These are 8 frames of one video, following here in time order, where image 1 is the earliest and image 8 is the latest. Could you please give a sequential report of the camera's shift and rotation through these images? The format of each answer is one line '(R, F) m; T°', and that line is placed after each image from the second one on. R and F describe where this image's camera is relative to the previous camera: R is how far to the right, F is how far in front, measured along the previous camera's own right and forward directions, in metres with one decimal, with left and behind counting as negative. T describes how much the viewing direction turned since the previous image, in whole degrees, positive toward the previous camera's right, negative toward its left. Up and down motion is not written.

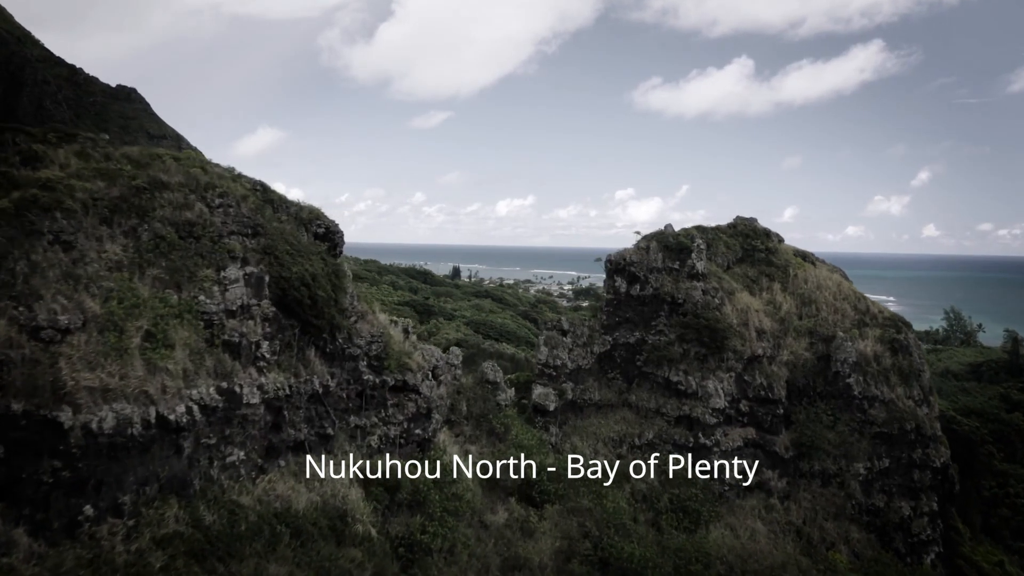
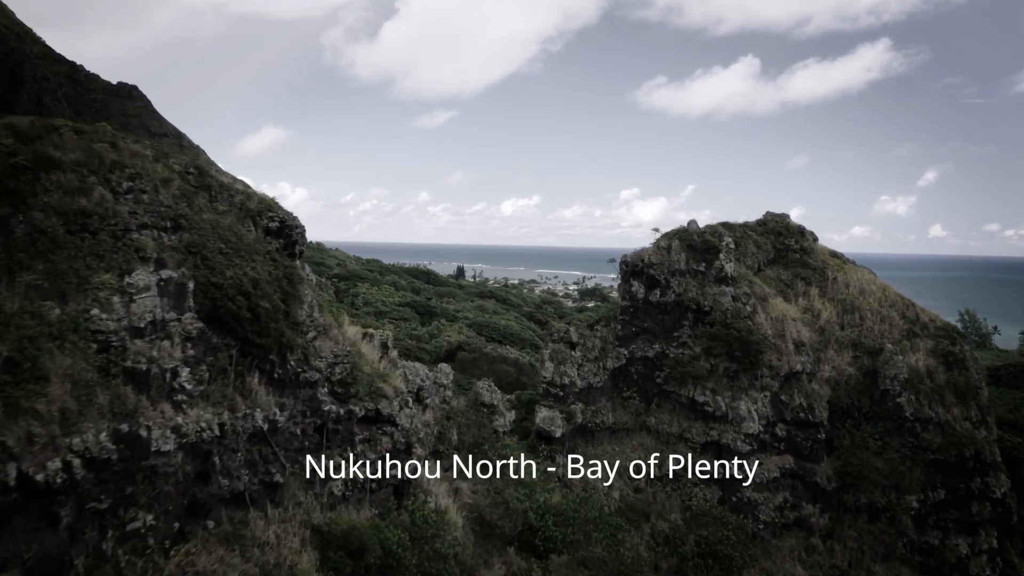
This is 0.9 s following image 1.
(+0.1, +1.7) m; 0°
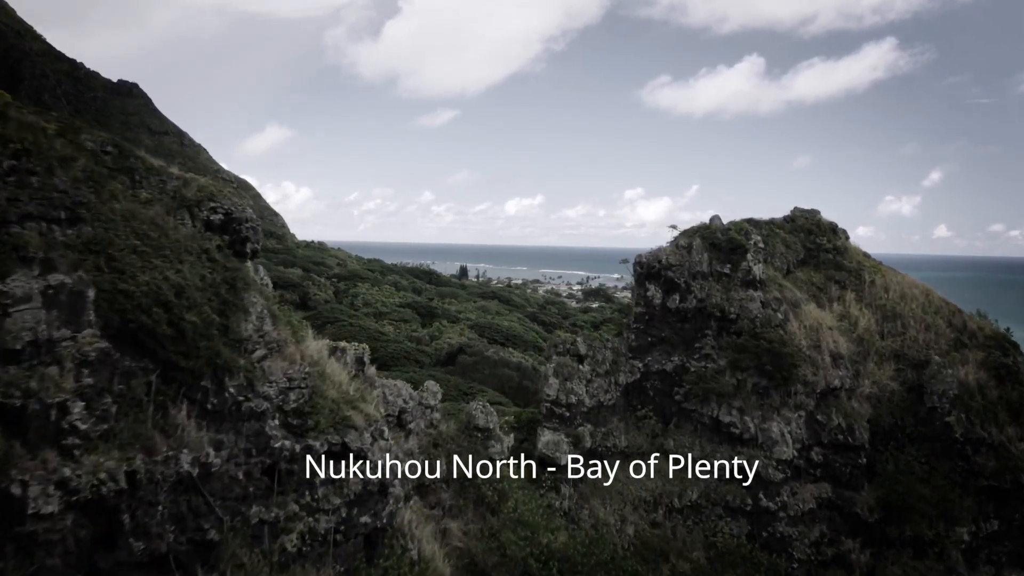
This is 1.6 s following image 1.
(+0.1, +1.3) m; 0°
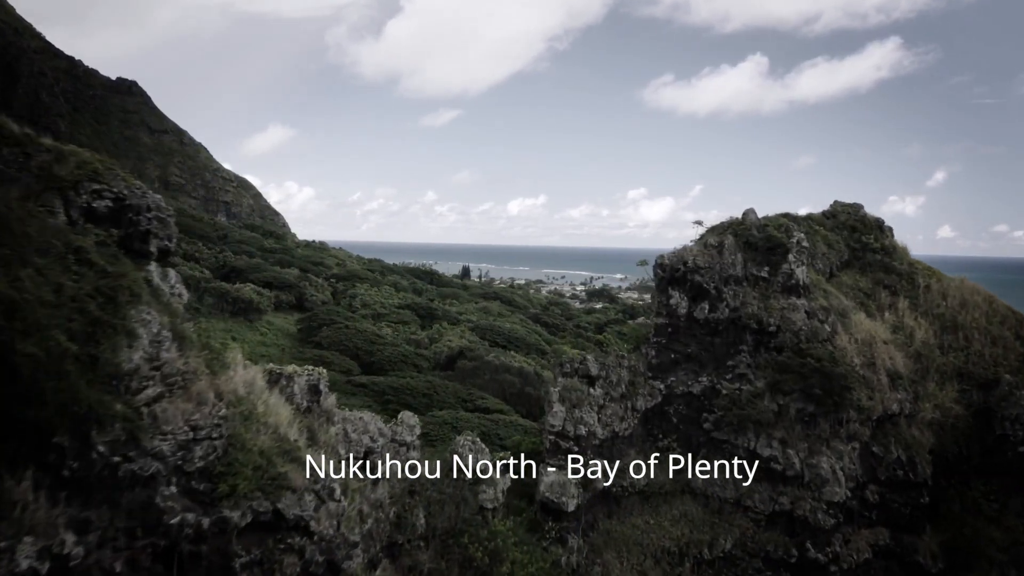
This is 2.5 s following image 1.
(+0.1, +1.5) m; 0°
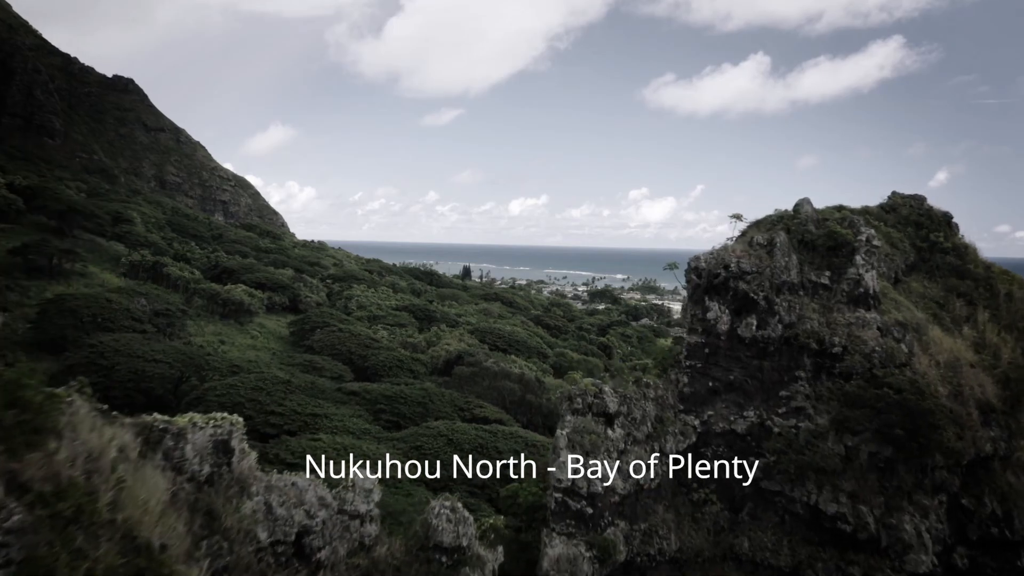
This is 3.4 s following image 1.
(+0.1, +1.7) m; 0°
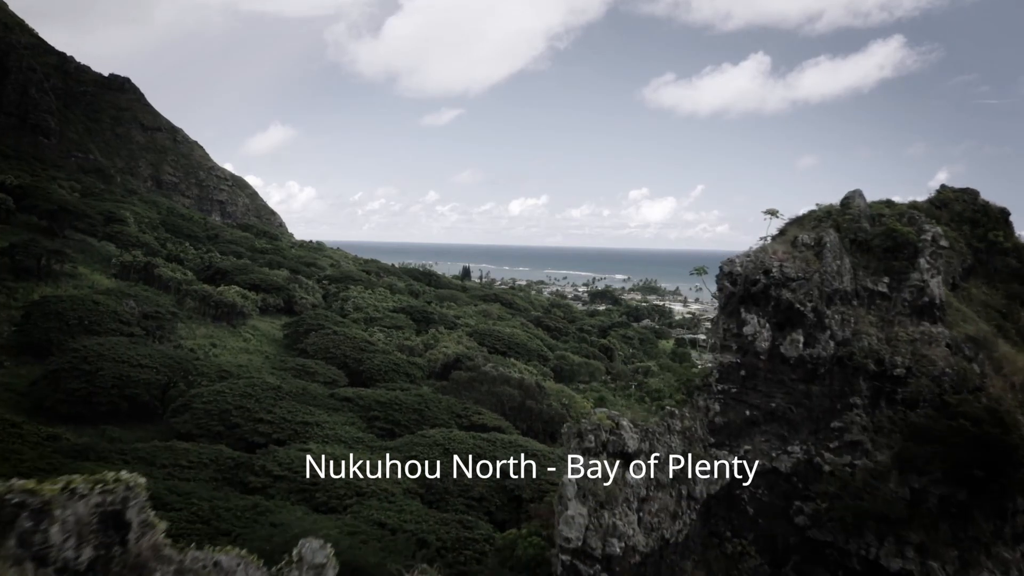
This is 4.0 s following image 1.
(0.0, +1.1) m; 0°
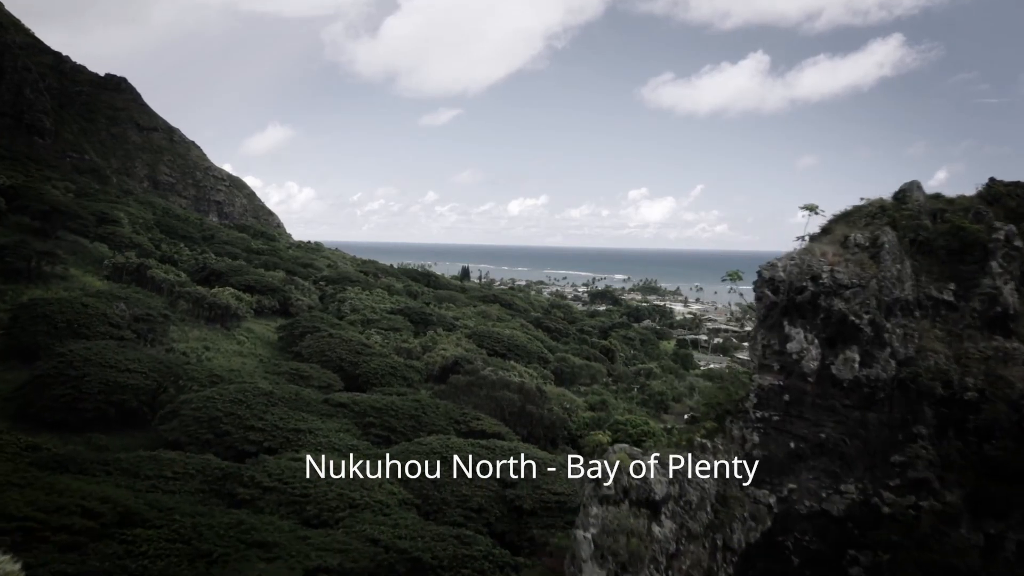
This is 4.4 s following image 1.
(0.0, +0.8) m; 0°
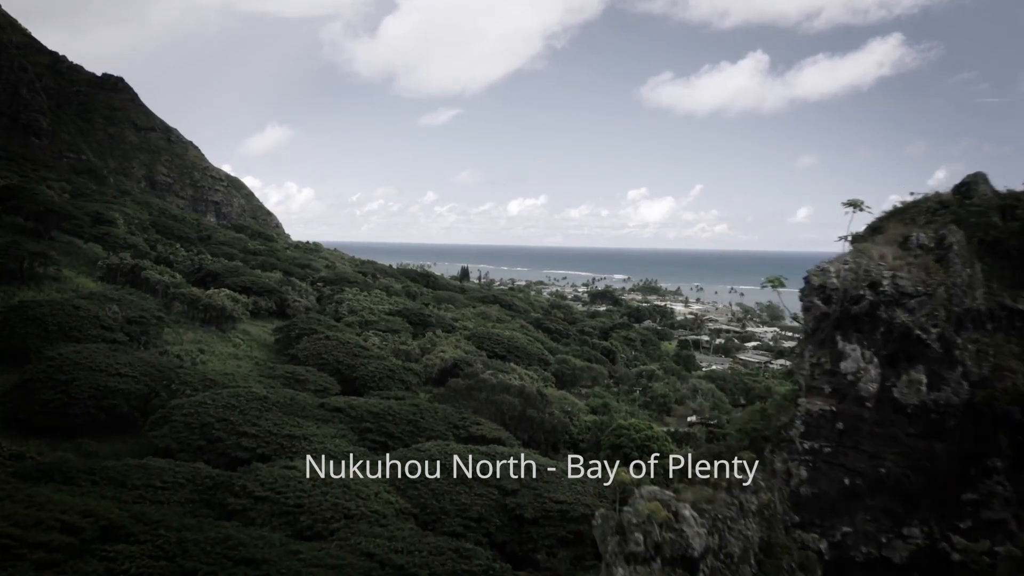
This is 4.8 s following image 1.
(0.0, +0.7) m; 0°
